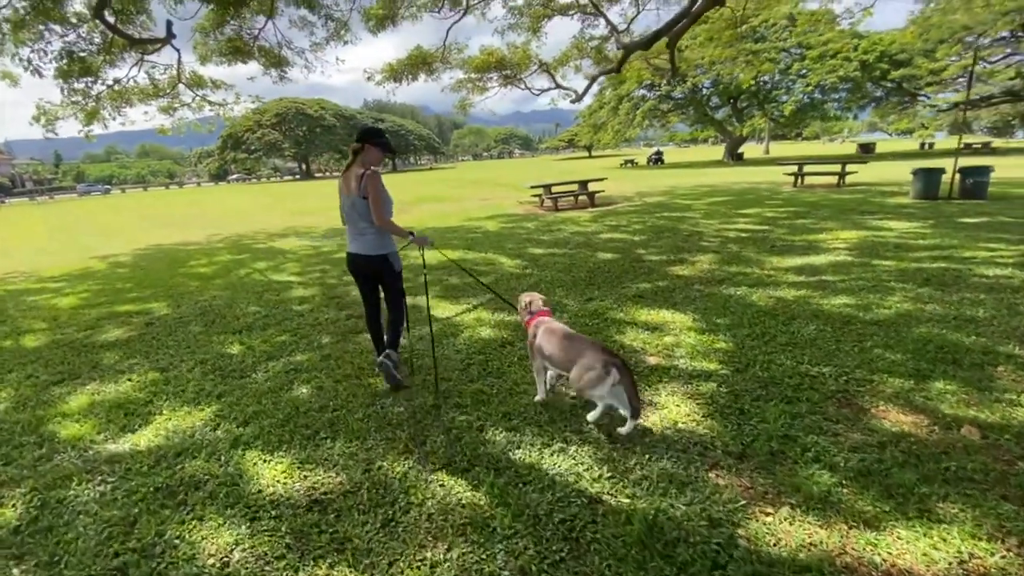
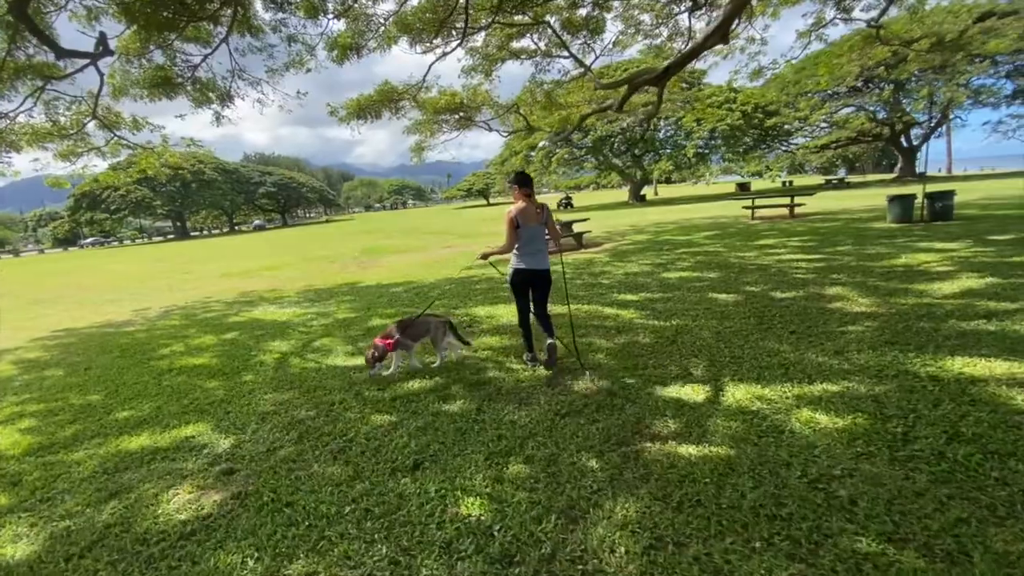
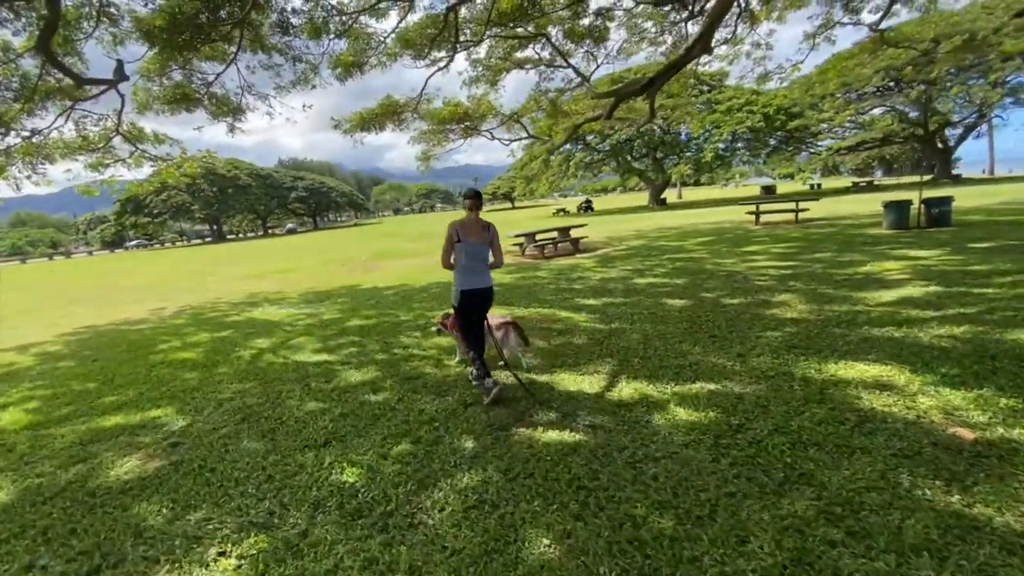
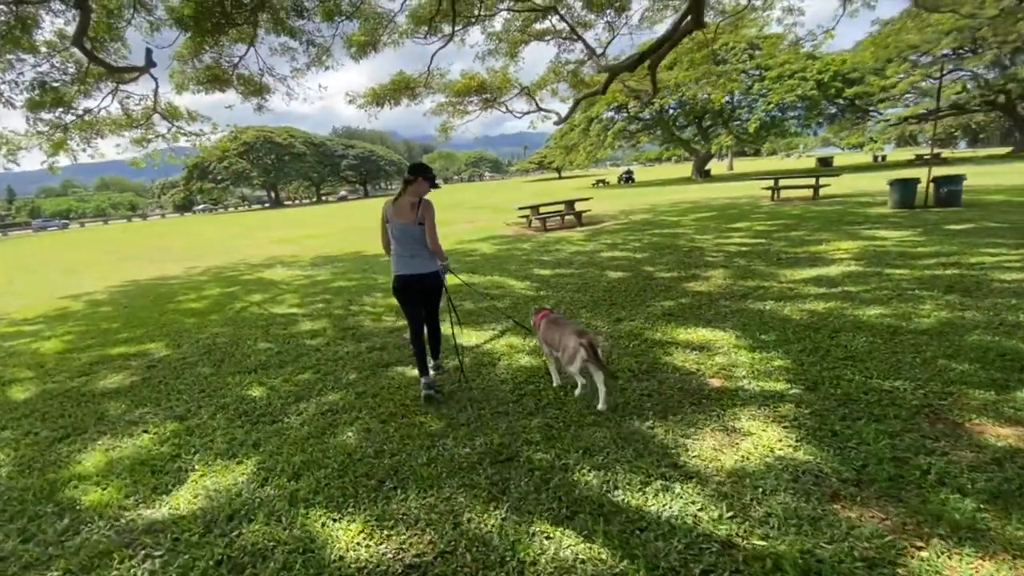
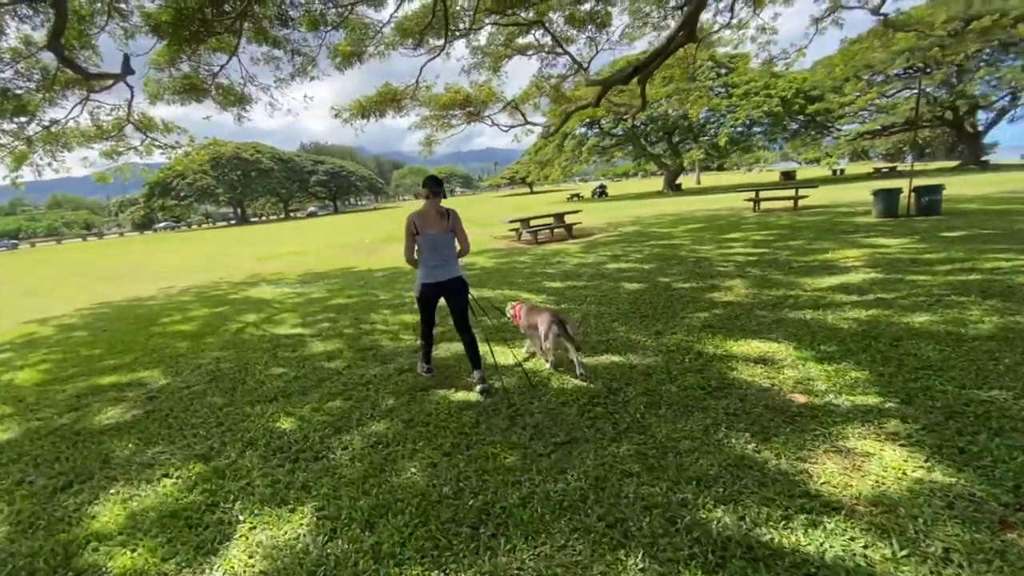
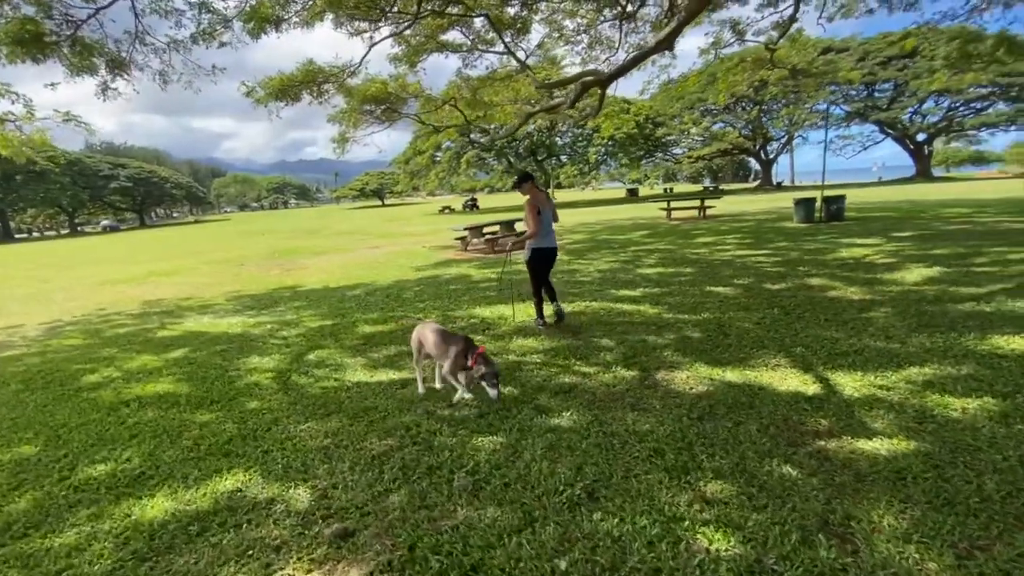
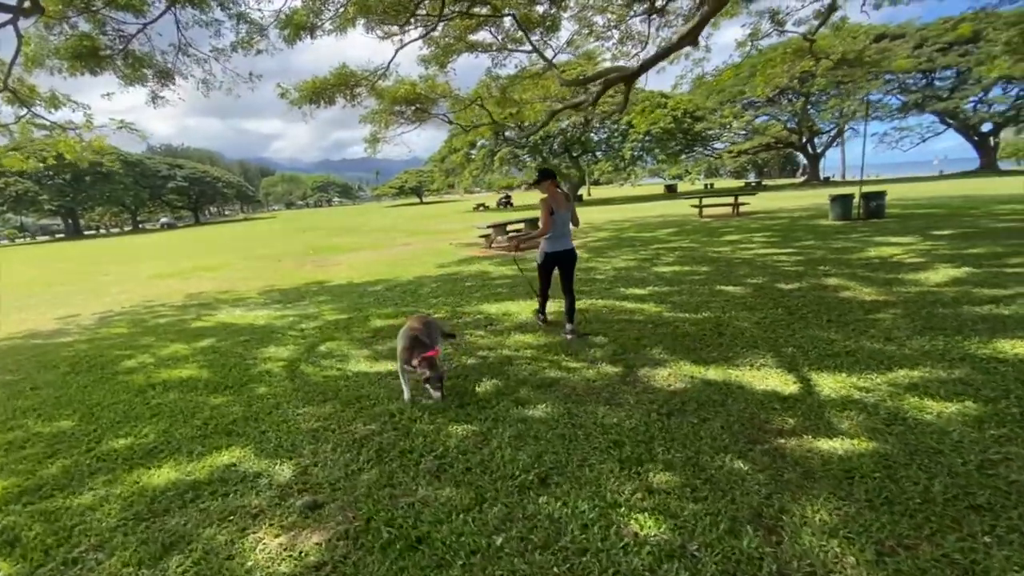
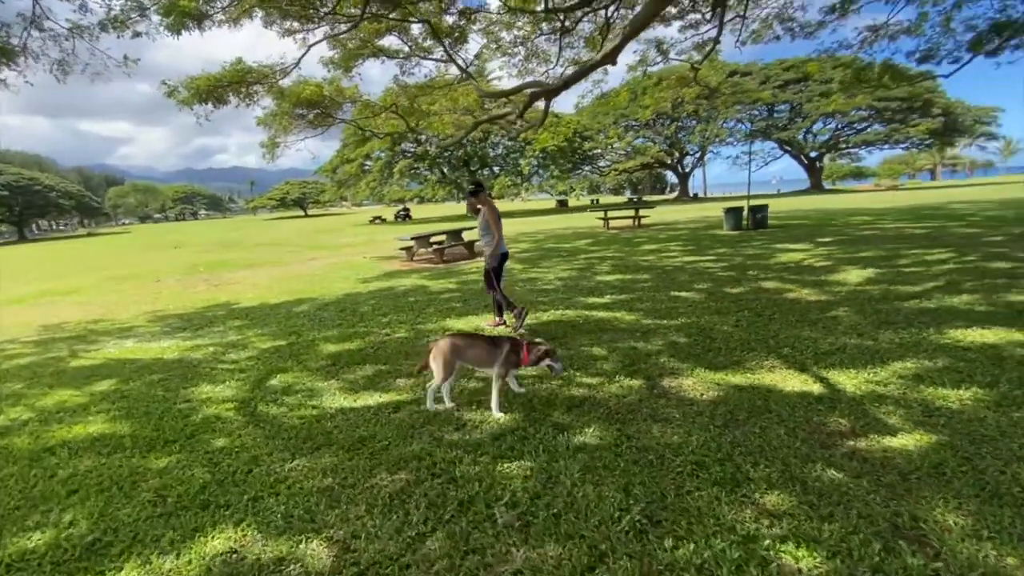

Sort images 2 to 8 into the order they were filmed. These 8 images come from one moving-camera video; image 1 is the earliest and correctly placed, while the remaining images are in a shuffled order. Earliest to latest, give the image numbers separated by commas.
4, 5, 3, 2, 7, 6, 8
